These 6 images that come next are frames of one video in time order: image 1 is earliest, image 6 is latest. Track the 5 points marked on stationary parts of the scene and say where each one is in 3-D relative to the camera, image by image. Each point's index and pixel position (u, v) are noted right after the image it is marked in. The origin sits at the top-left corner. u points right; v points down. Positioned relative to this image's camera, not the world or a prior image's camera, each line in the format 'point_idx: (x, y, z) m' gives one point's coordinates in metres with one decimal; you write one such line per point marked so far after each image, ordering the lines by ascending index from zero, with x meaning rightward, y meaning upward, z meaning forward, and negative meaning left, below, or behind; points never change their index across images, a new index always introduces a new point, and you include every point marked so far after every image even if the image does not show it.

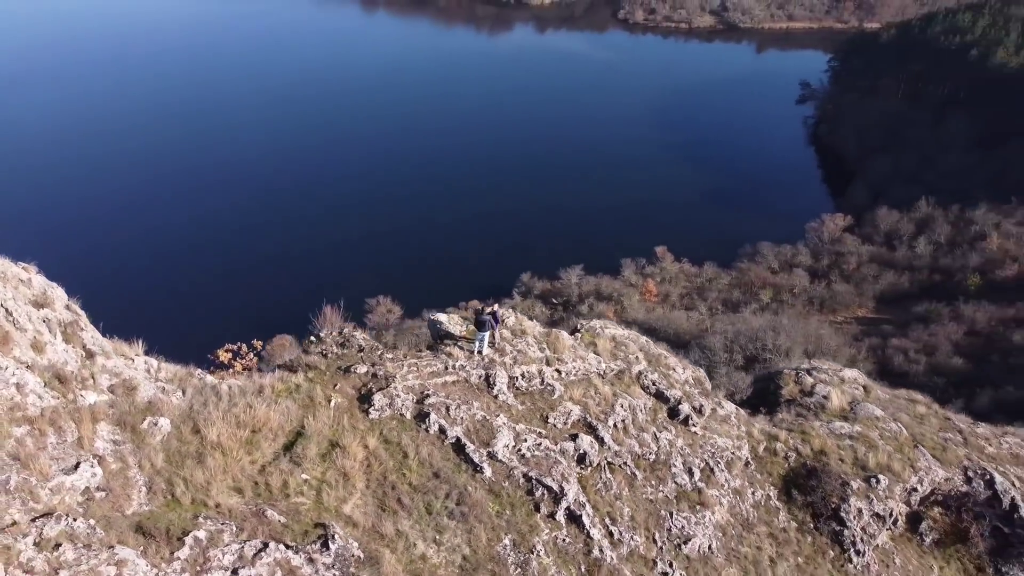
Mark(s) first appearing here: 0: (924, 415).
0: (+4.9, -1.5, +9.6) m
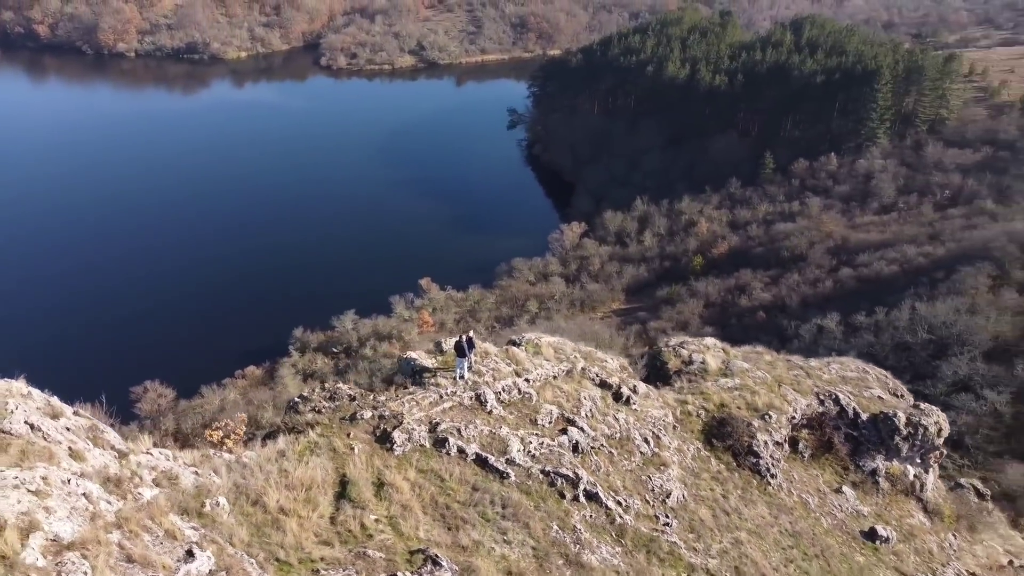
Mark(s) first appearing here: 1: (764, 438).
0: (+3.8, -1.0, +11.8) m
1: (+3.1, -1.8, +9.9) m
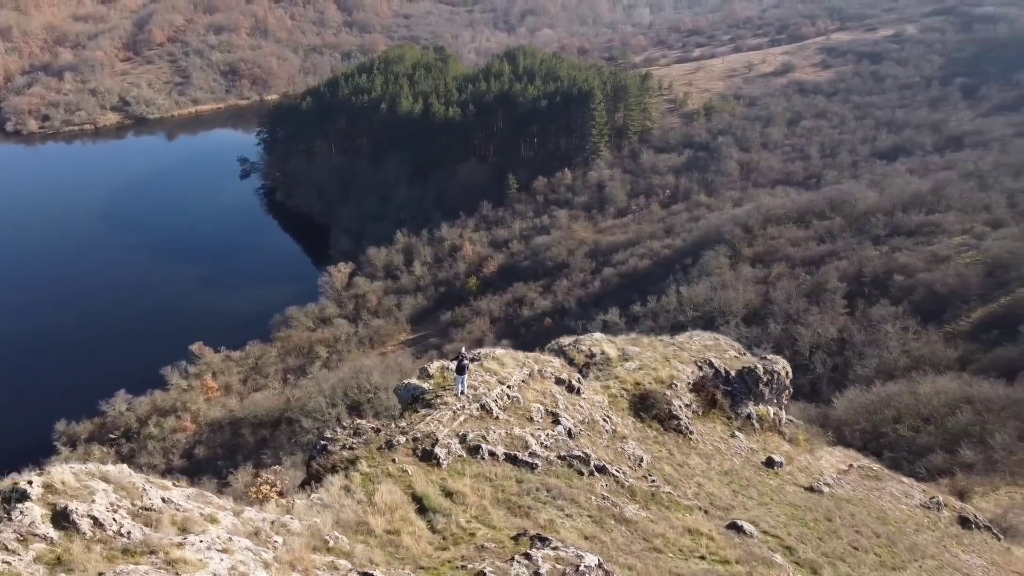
0: (+2.4, -0.9, +13.9) m
1: (+2.4, -1.7, +11.8) m
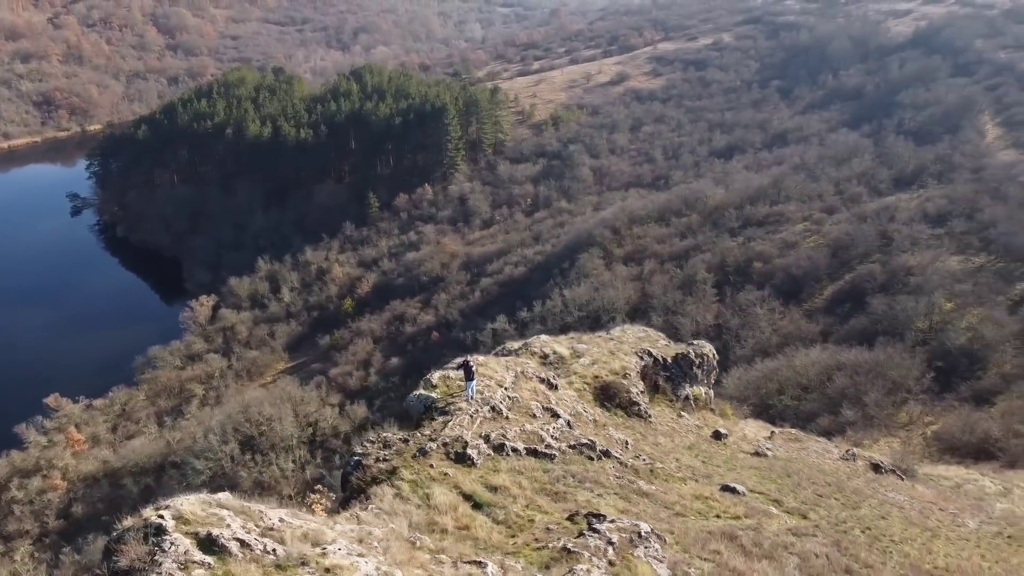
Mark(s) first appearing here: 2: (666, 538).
0: (+1.5, -0.9, +14.9) m
1: (+1.9, -1.6, +12.9) m
2: (+1.4, -2.3, +7.6) m
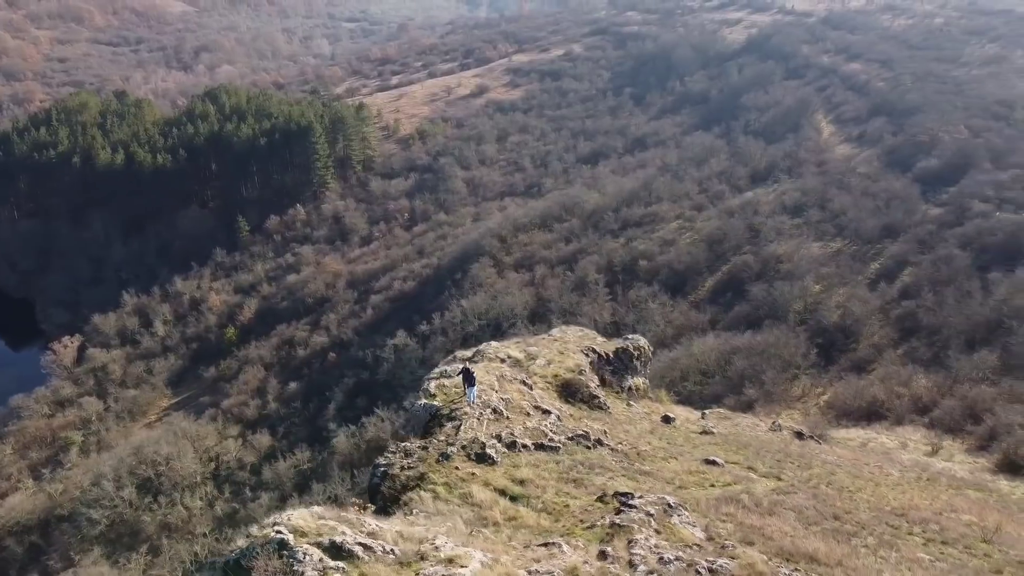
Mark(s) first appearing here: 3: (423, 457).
0: (+0.5, -1.0, +15.7) m
1: (+1.3, -1.7, +13.7) m
2: (+1.8, -2.3, +8.4) m
3: (-1.0, -1.9, +9.1) m
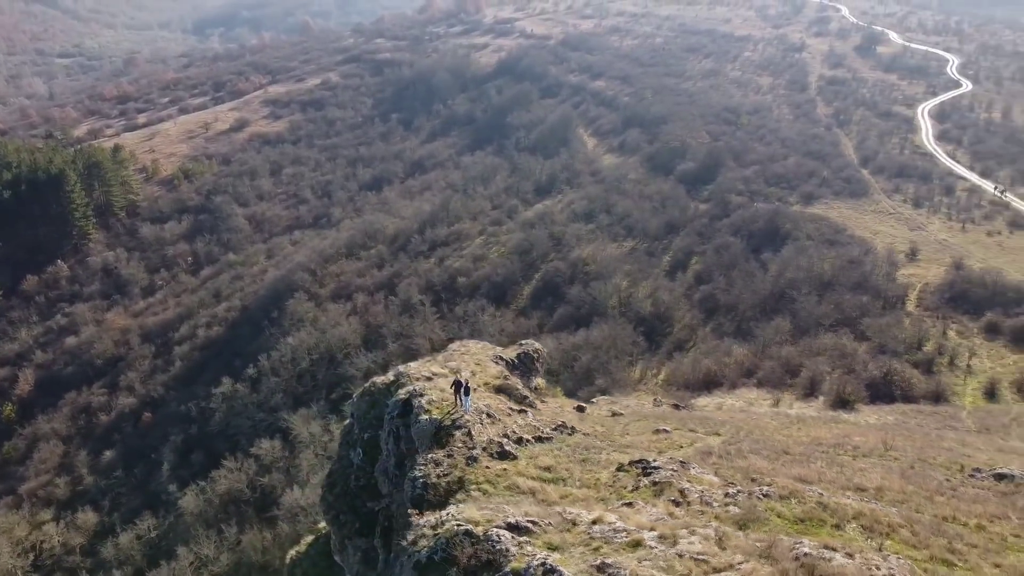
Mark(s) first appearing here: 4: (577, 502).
0: (-1.3, -1.4, +16.7) m
1: (+0.1, -1.9, +15.1) m
2: (+2.2, -2.2, +10.1) m
3: (-0.7, -2.1, +9.9) m
4: (+0.6, -2.3, +8.8) m
